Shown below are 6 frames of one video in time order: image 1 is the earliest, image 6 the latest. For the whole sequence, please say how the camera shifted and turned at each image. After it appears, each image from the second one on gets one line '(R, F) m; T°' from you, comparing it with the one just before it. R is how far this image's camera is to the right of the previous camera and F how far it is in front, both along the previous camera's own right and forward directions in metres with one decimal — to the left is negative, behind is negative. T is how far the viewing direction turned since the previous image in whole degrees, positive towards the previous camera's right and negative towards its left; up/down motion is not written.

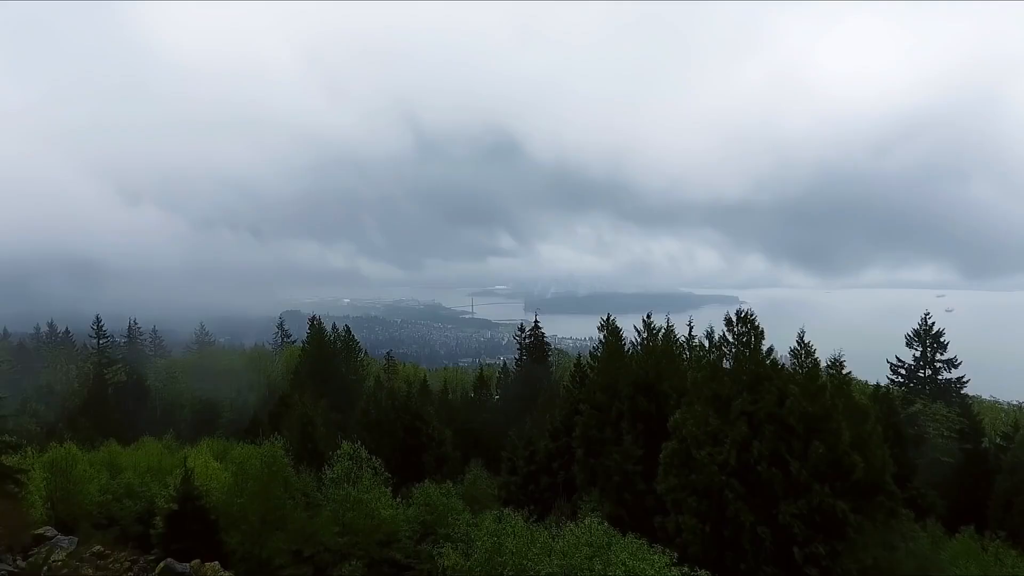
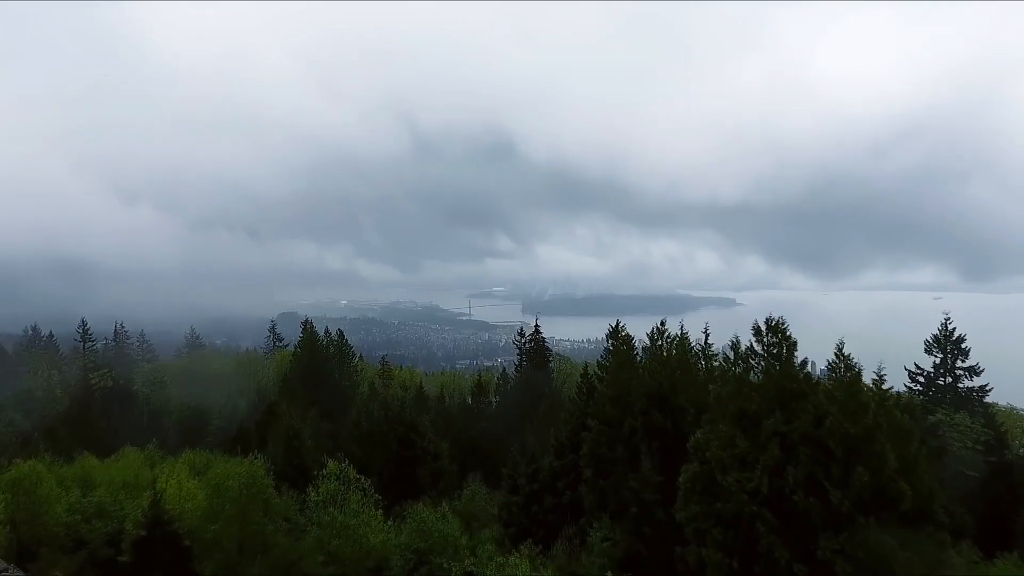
(-0.1, +1.1) m; 0°
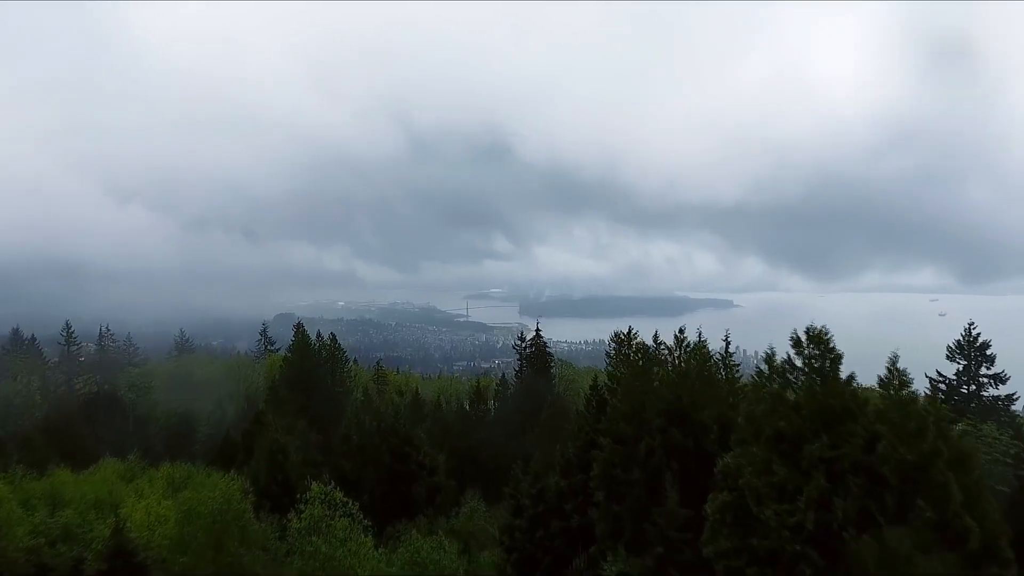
(-0.1, +1.1) m; 0°
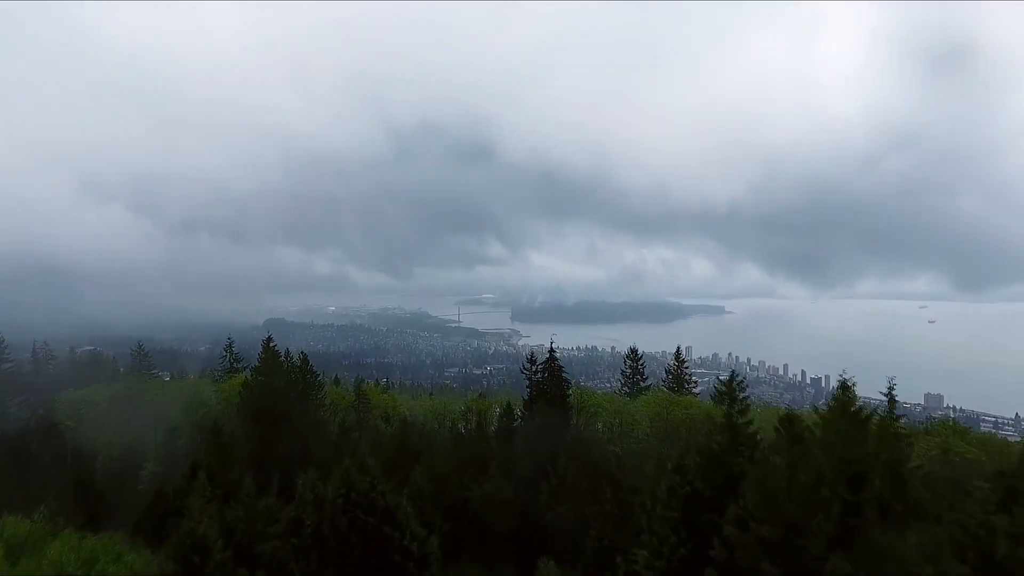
(-0.6, +4.6) m; +1°
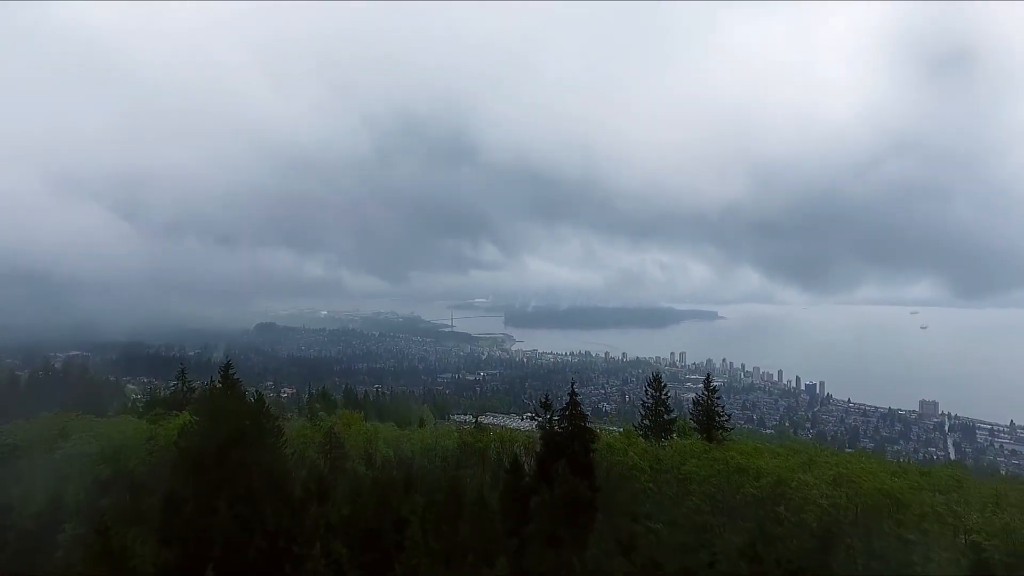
(-0.5, +4.7) m; +1°
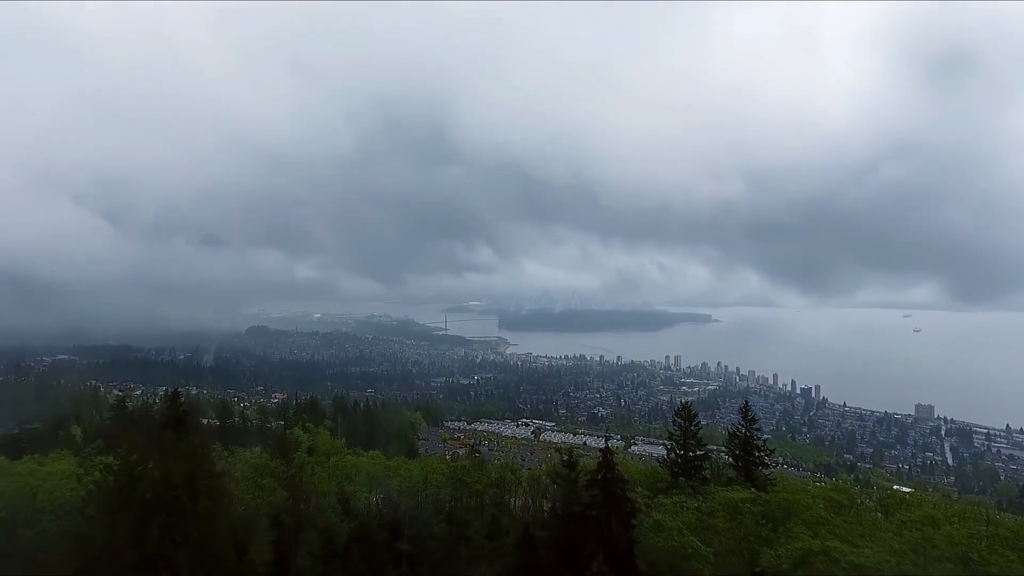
(-0.4, +4.3) m; +1°
